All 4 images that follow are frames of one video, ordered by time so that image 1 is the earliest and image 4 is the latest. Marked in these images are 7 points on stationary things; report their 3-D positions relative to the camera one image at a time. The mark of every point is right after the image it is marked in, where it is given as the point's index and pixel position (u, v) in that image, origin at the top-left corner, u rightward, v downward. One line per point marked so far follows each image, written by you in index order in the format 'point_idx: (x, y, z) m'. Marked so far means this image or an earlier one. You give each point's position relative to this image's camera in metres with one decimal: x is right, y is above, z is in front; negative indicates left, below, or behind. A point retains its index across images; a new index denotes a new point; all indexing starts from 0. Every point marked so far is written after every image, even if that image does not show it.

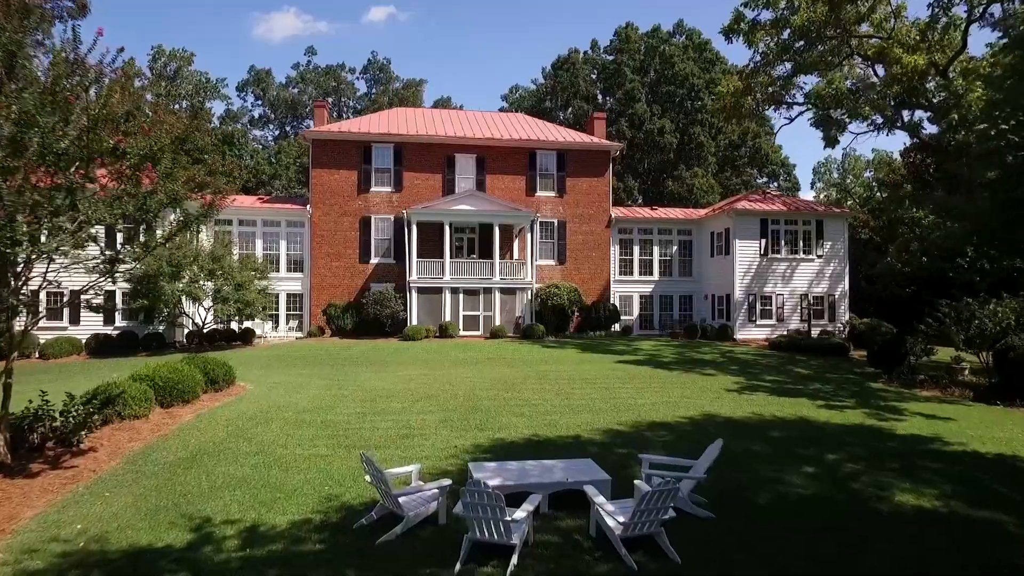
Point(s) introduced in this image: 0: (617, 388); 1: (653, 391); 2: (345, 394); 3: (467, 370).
0: (+2.5, -2.4, +14.6) m
1: (+3.3, -2.4, +14.1) m
2: (-3.7, -2.4, +13.7) m
3: (-1.2, -2.3, +16.8) m
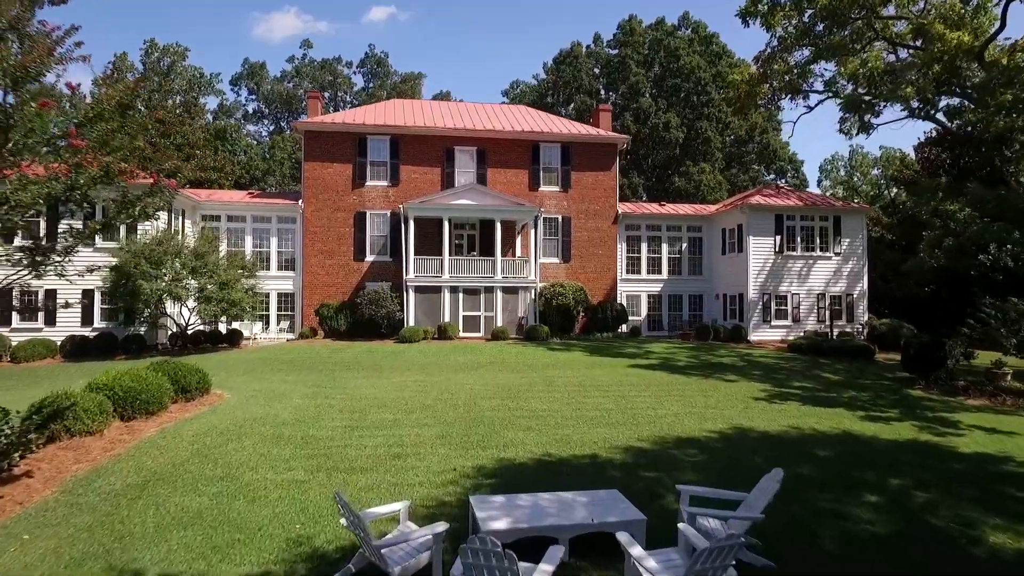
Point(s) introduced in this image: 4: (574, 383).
0: (+2.6, -2.3, +13.2) m
1: (+3.4, -2.4, +12.7) m
2: (-3.6, -2.3, +12.3) m
3: (-1.1, -2.2, +15.4) m
4: (+1.5, -2.3, +14.6) m
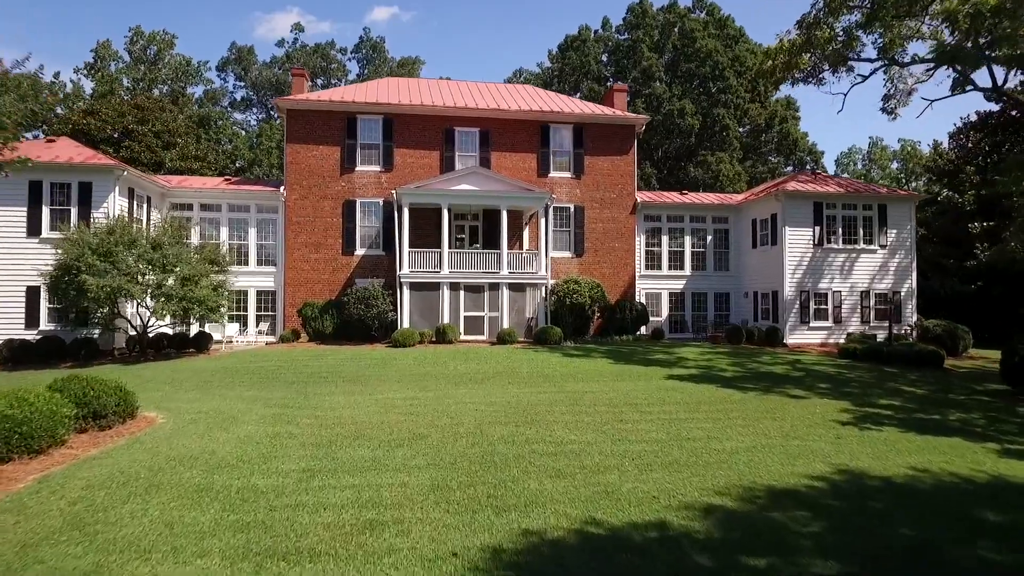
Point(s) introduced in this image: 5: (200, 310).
0: (+2.9, -2.2, +10.2) m
1: (+3.6, -2.2, +9.8) m
2: (-3.3, -2.2, +9.4) m
3: (-0.8, -2.1, +12.5) m
4: (+1.7, -2.1, +11.6) m
5: (-9.5, -0.7, +18.8) m
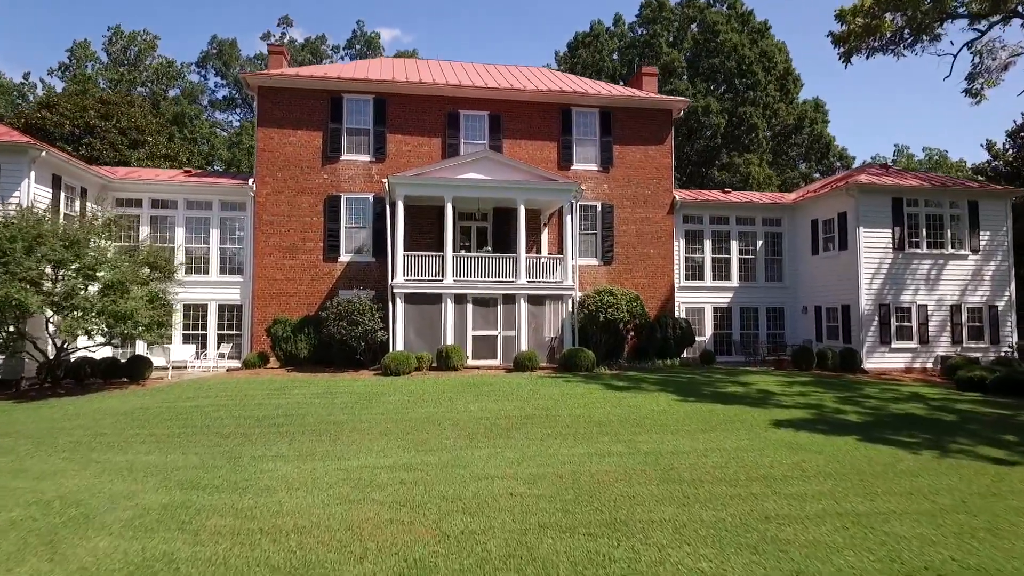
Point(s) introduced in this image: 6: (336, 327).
0: (+3.5, -2.2, +5.8) m
1: (+4.3, -2.2, +5.4) m
2: (-2.7, -2.2, +5.0) m
3: (-0.2, -2.2, +8.1) m
4: (+2.4, -2.2, +7.2) m
5: (-8.9, -0.9, +14.4) m
6: (-5.2, -1.1, +18.1) m
